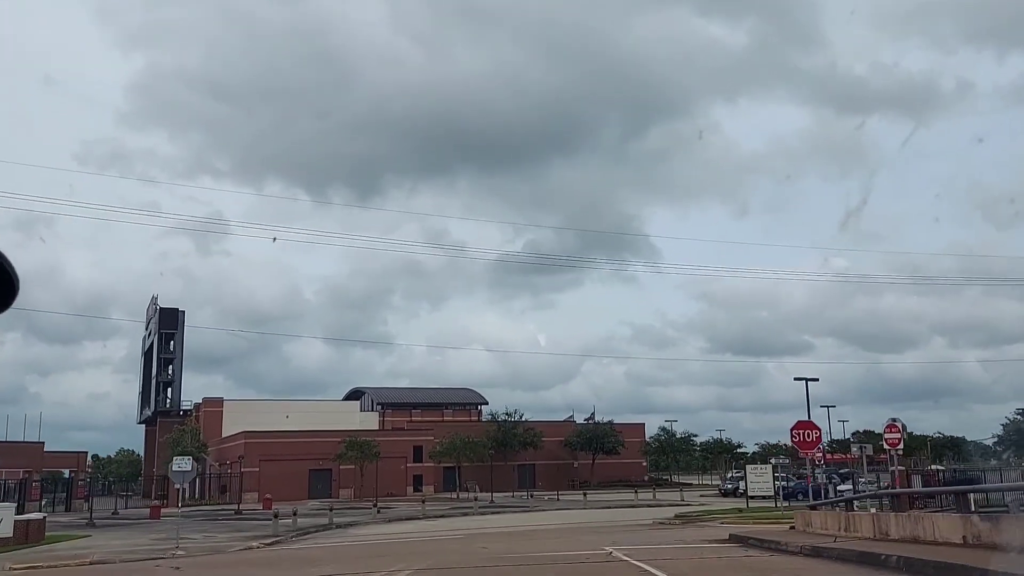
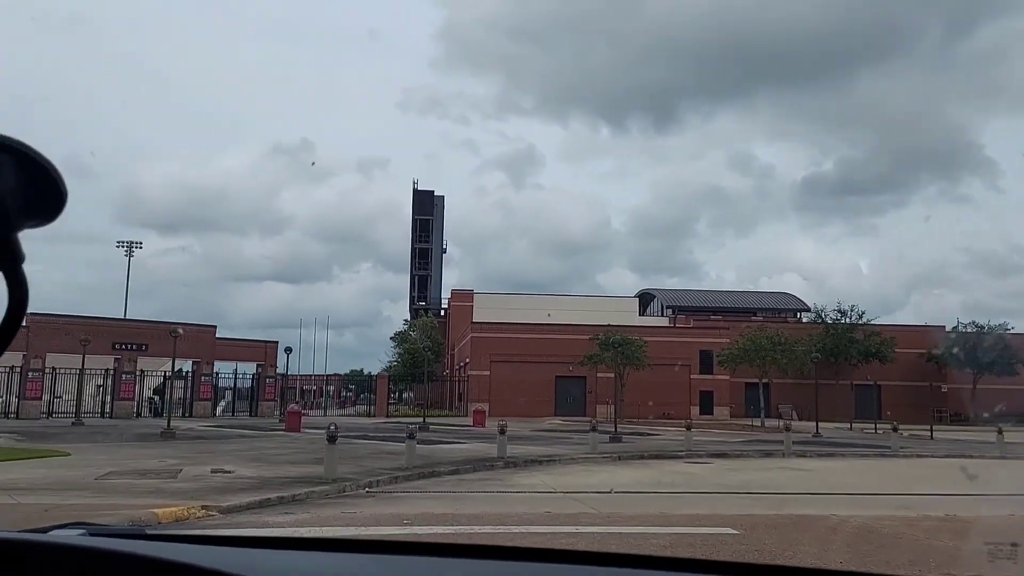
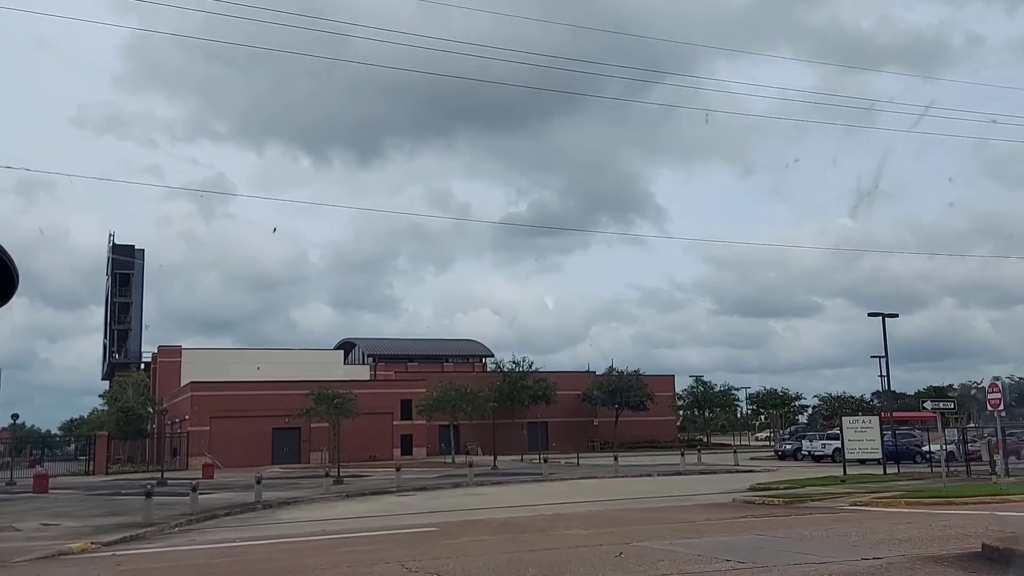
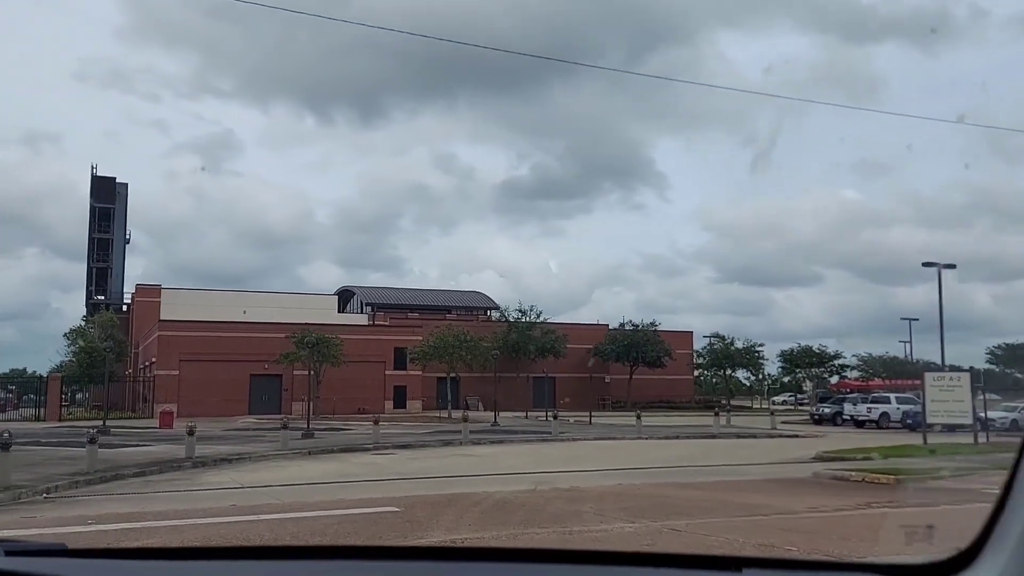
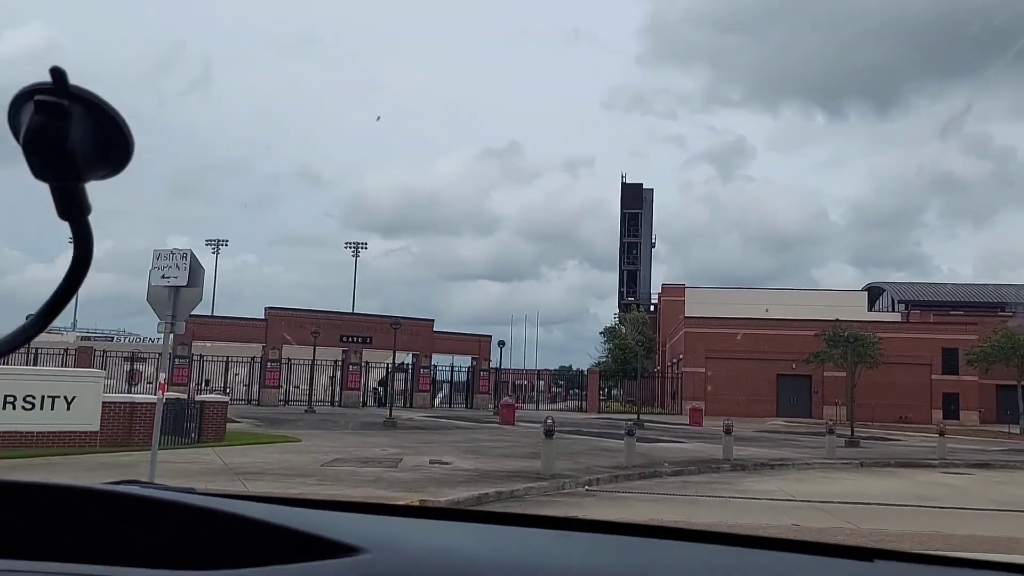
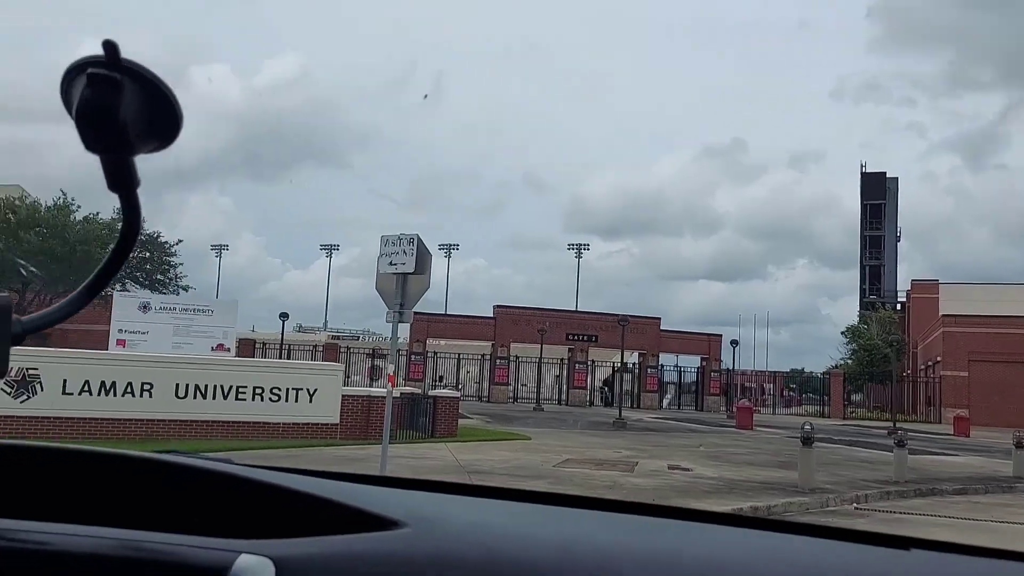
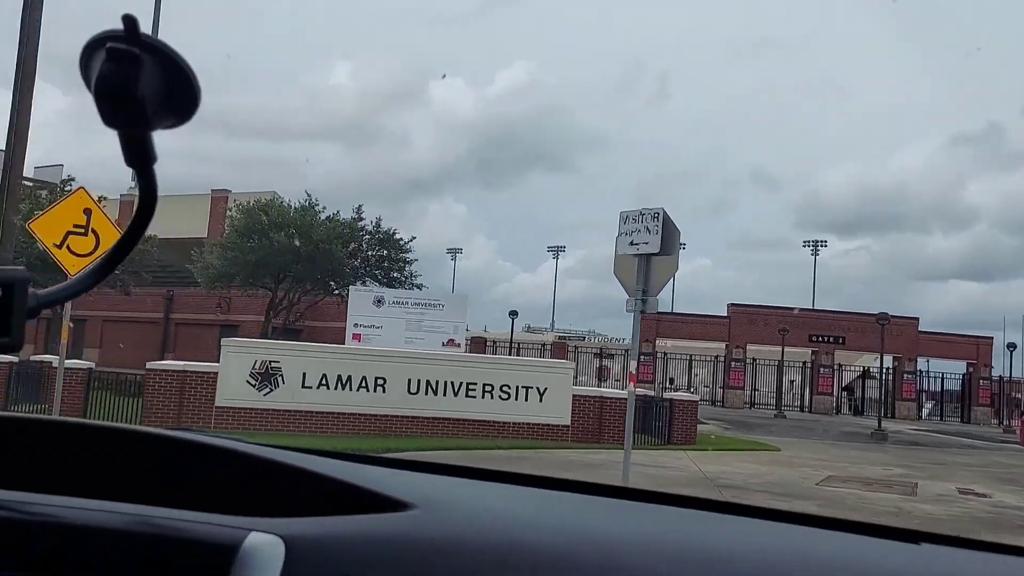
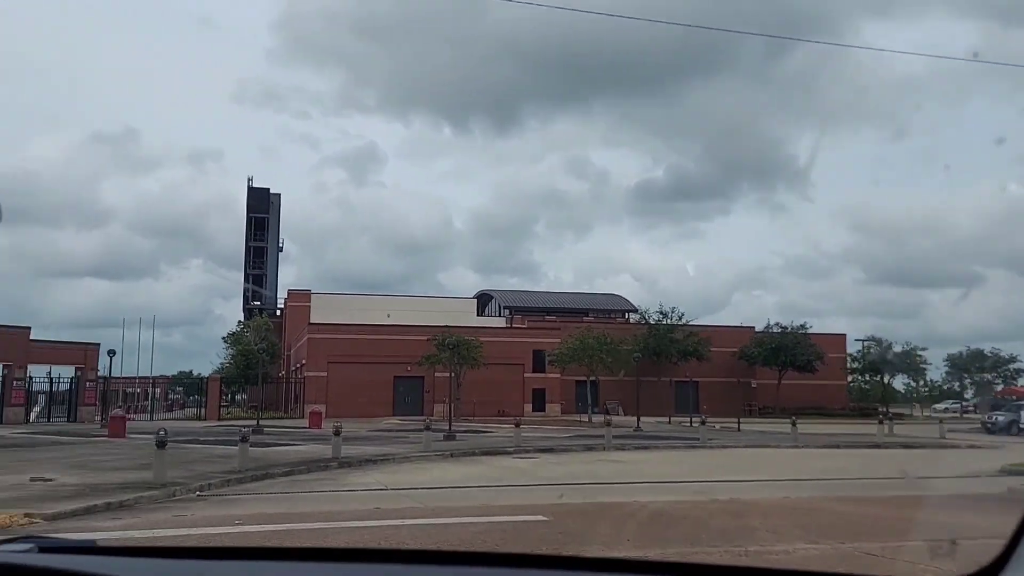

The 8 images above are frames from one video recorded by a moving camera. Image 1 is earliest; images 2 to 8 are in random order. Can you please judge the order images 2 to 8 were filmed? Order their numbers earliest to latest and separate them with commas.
3, 4, 8, 2, 5, 6, 7
